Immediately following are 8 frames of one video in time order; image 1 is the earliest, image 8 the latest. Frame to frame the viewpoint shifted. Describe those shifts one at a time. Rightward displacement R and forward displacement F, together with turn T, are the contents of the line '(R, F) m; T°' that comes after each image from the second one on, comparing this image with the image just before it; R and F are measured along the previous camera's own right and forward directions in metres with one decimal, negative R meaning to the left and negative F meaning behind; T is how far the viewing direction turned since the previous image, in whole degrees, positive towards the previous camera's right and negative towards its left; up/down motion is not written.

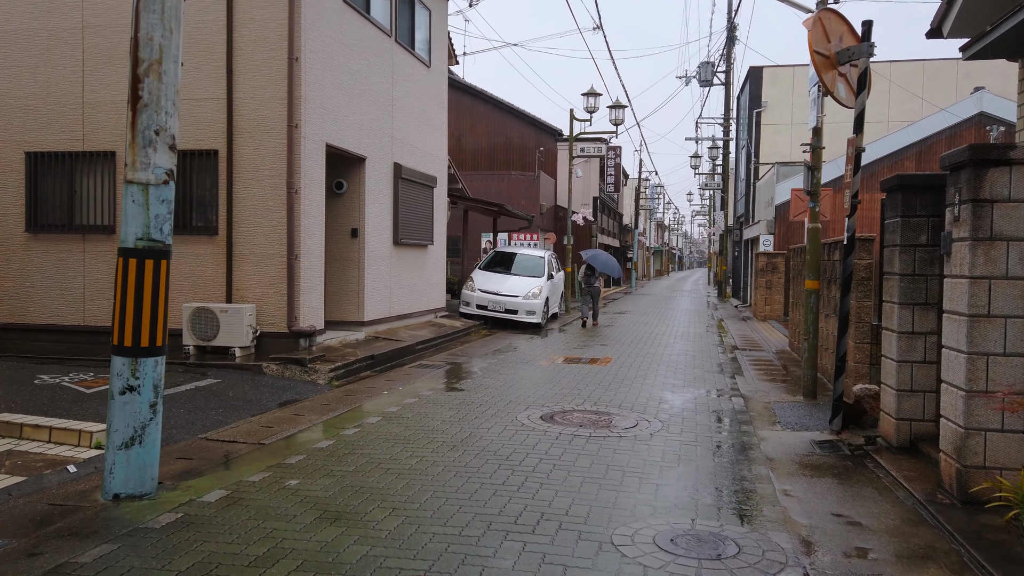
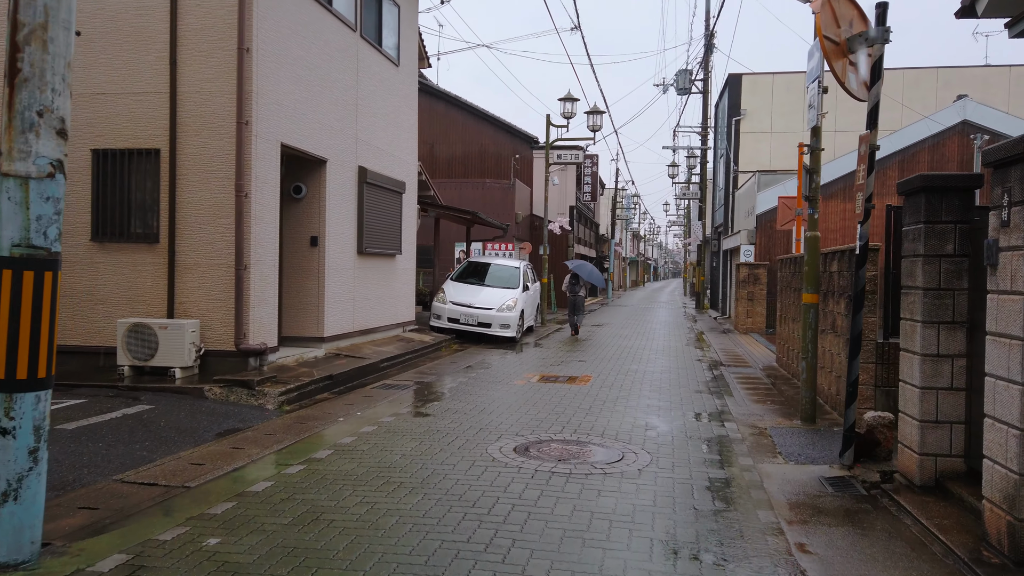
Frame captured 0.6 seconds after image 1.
(+0.1, +0.8) m; +2°
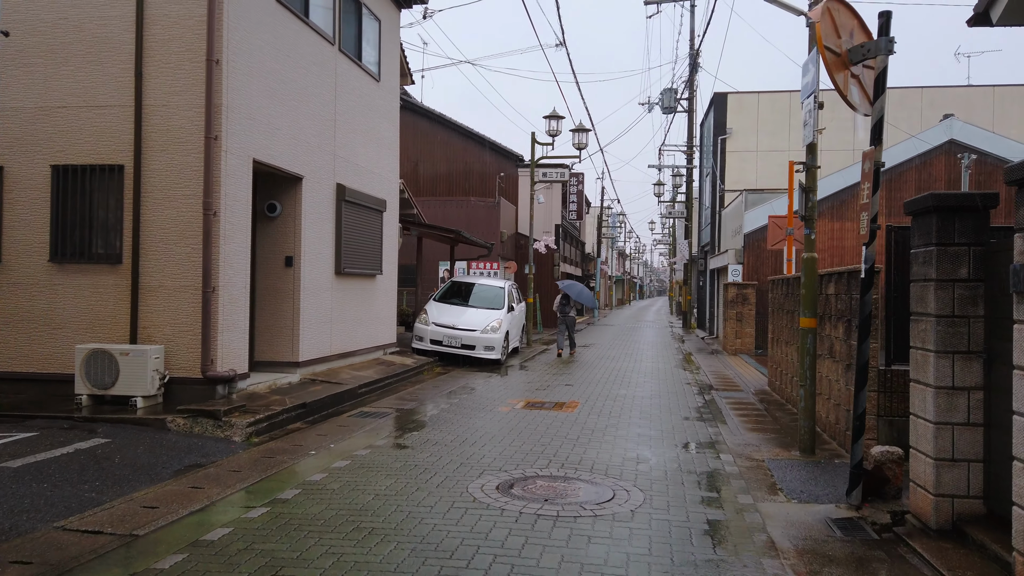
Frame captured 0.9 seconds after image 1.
(0.0, +0.4) m; +1°
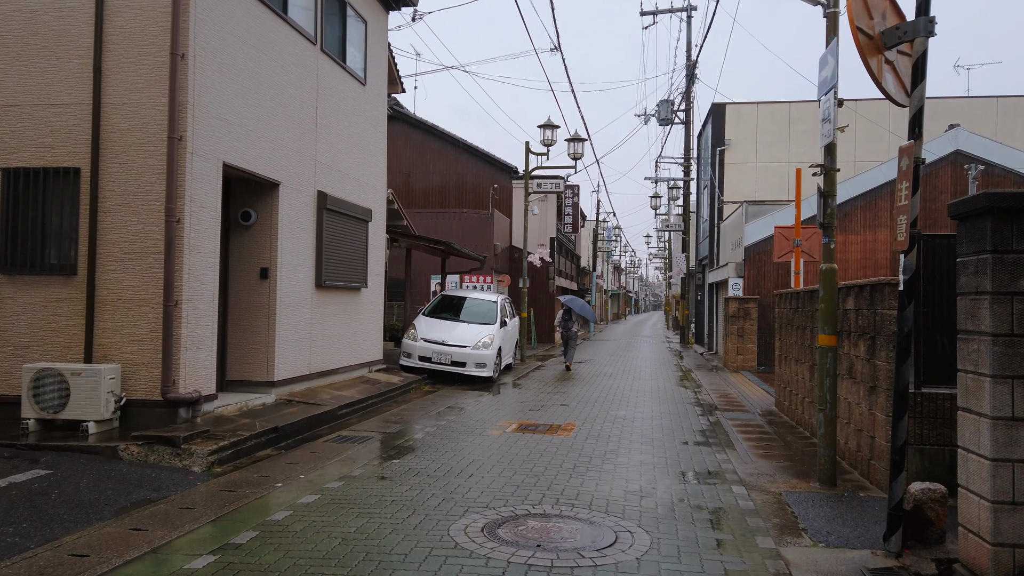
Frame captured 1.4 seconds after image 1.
(+0.1, +0.7) m; 0°
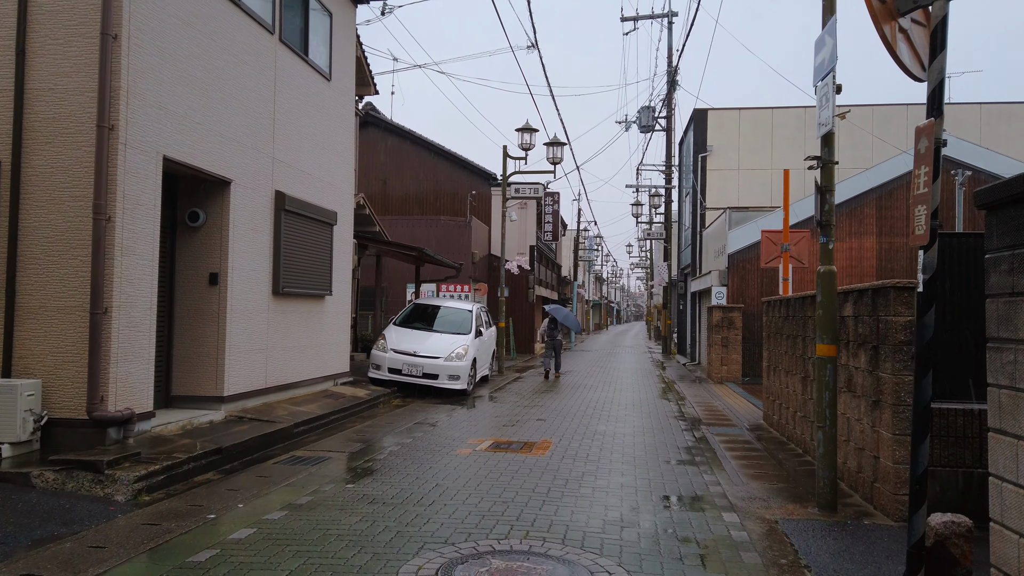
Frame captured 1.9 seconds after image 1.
(+0.1, +0.7) m; +1°
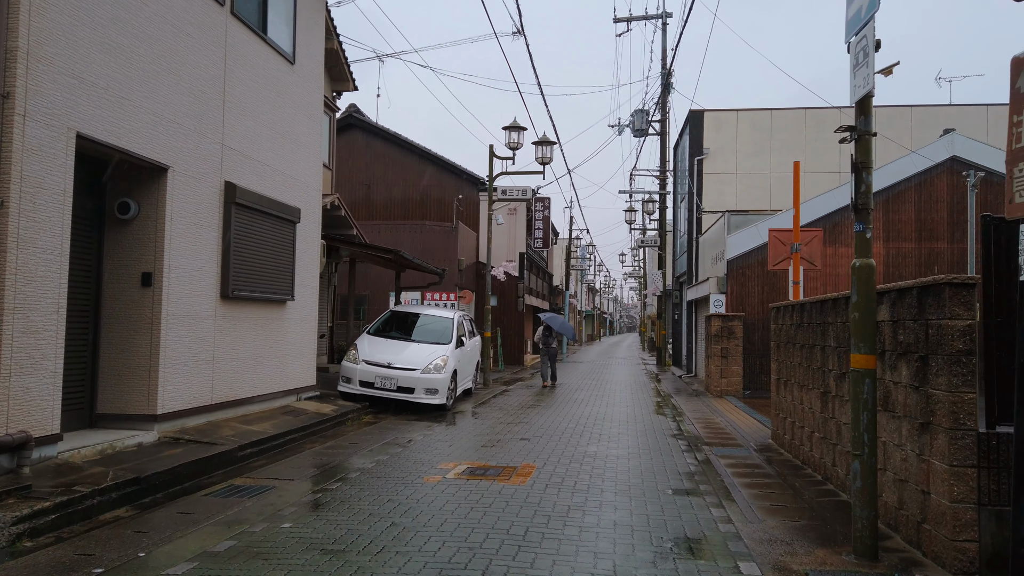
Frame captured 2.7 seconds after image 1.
(+0.2, +1.2) m; +1°
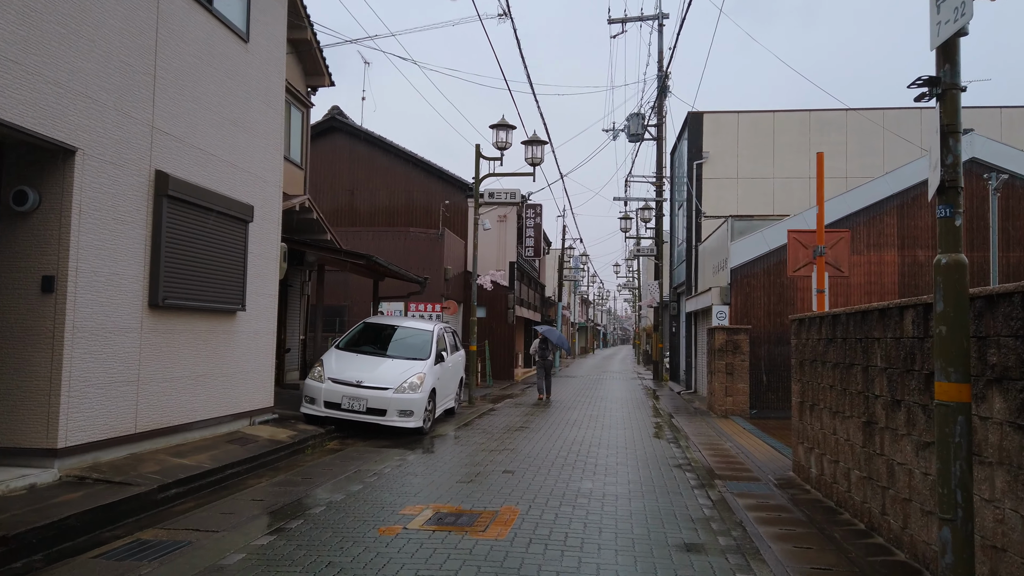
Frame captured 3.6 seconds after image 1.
(+0.1, +1.4) m; +1°
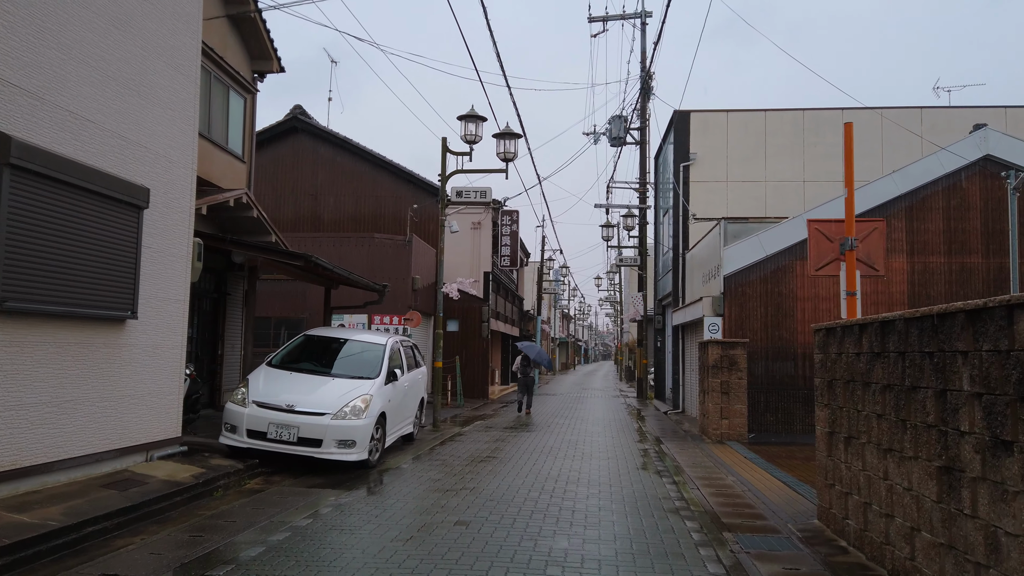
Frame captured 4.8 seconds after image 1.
(+0.2, +1.8) m; +1°
